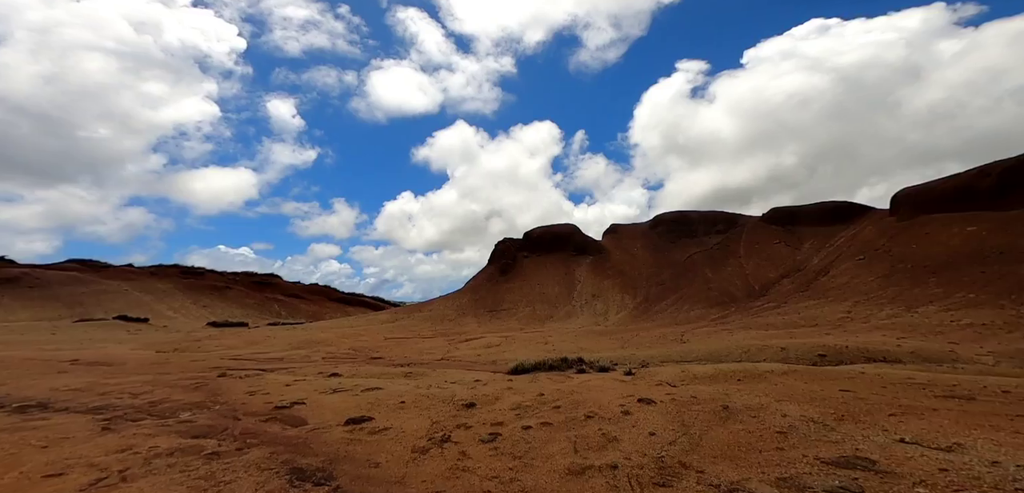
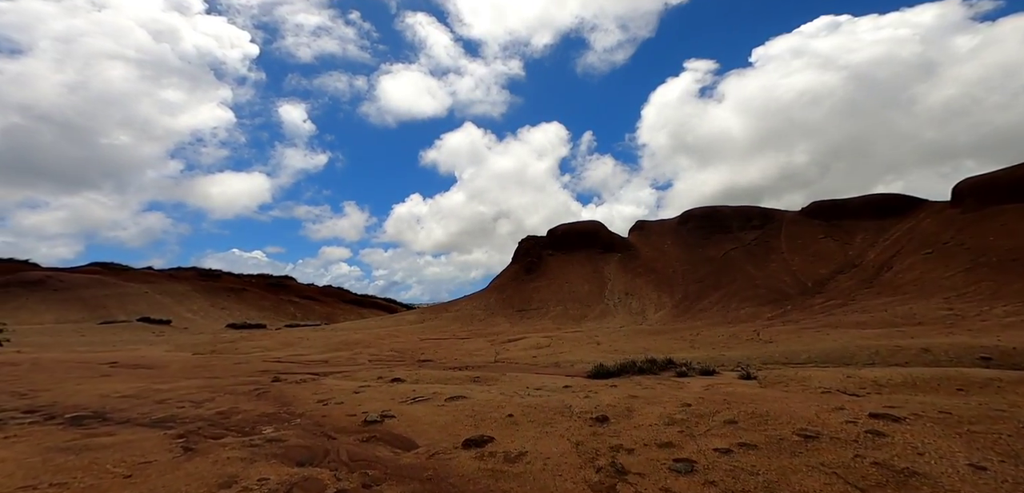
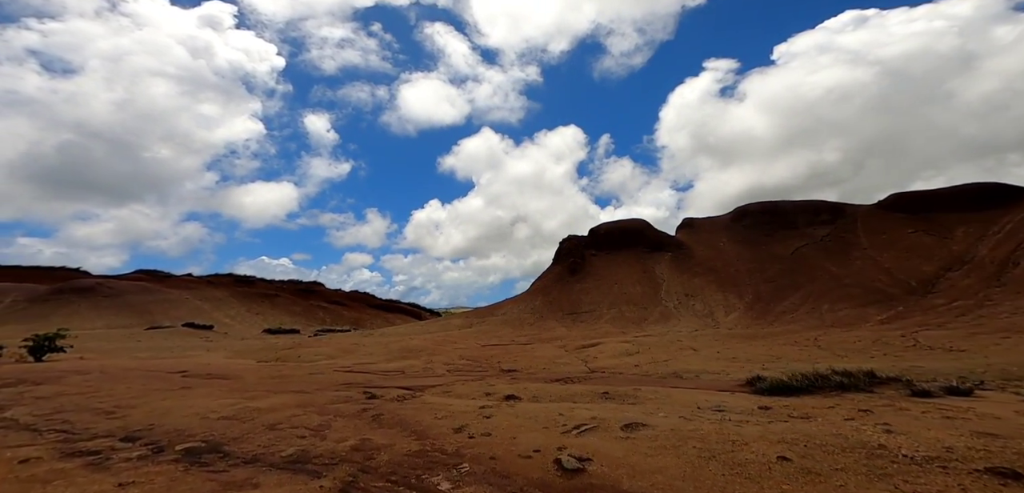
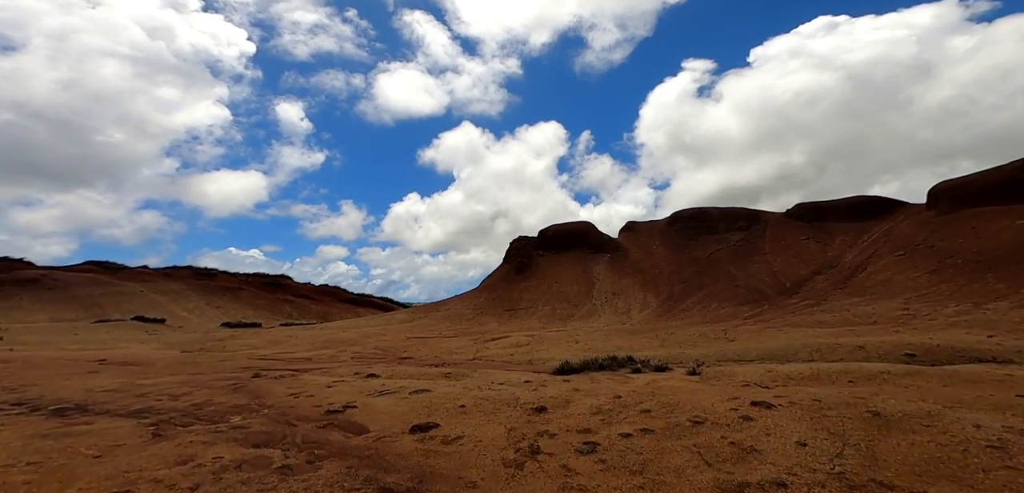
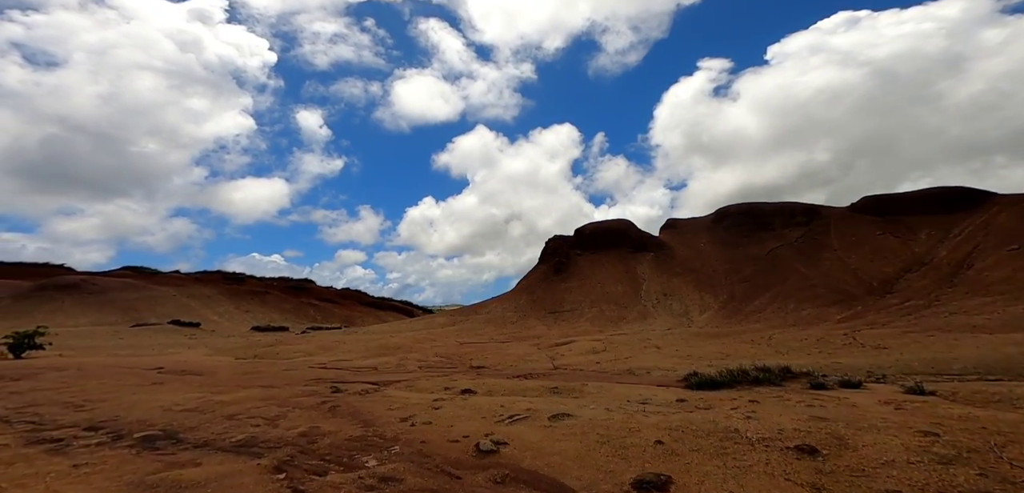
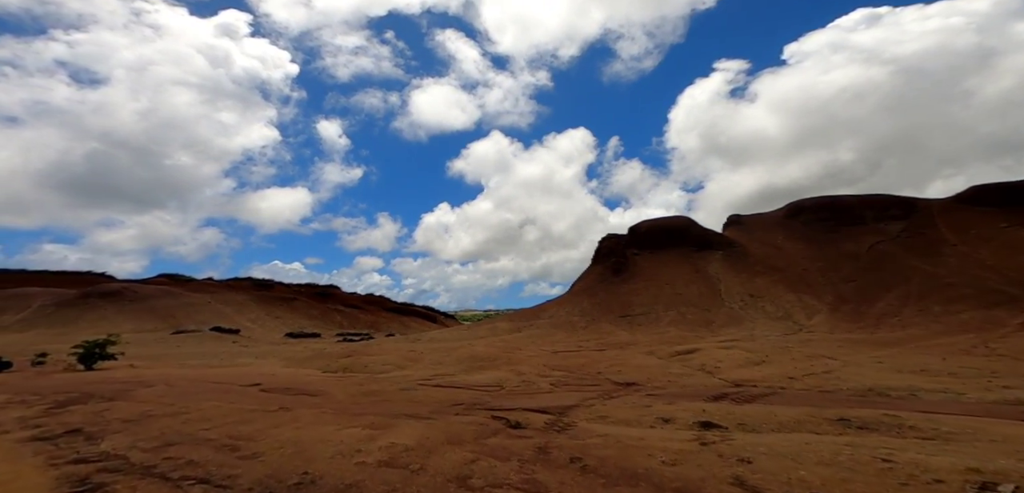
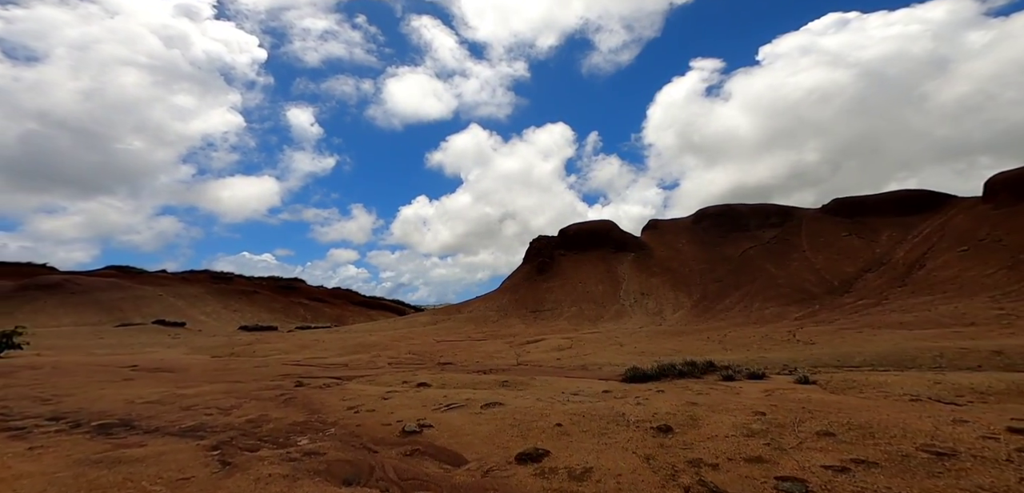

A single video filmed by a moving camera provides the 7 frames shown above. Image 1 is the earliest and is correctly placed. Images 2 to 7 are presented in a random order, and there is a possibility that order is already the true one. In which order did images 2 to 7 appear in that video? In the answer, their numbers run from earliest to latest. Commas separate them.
4, 2, 7, 5, 3, 6
